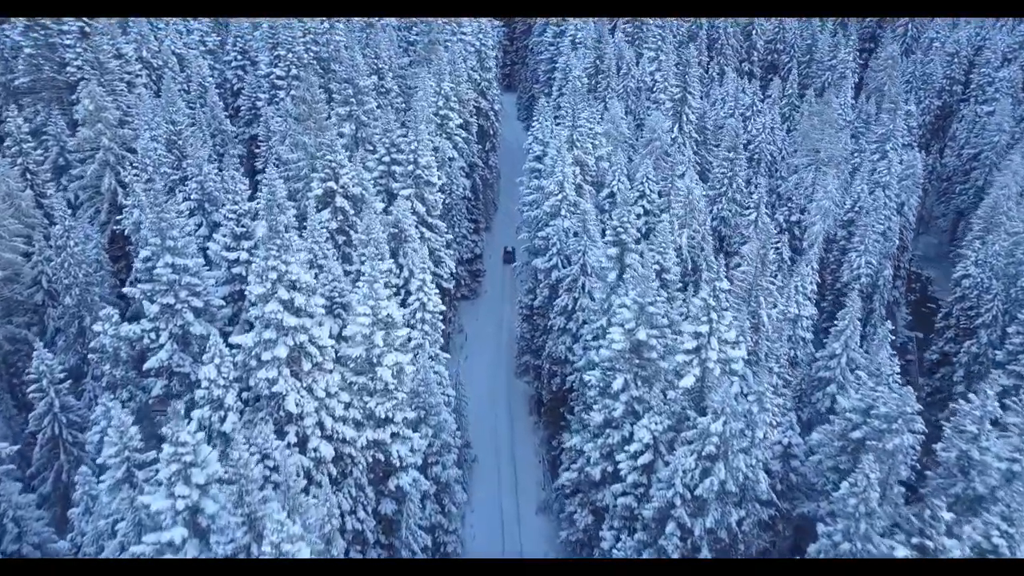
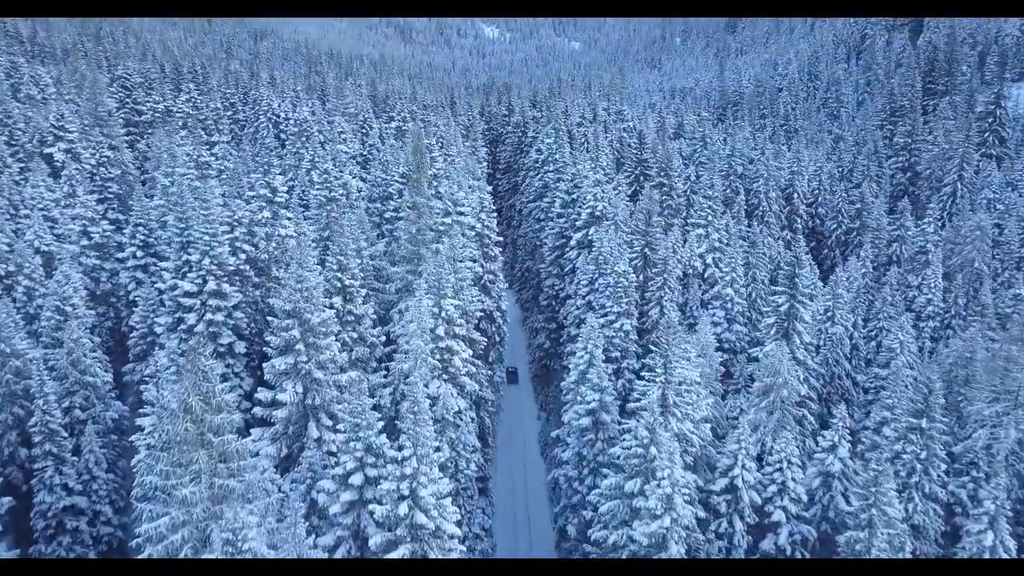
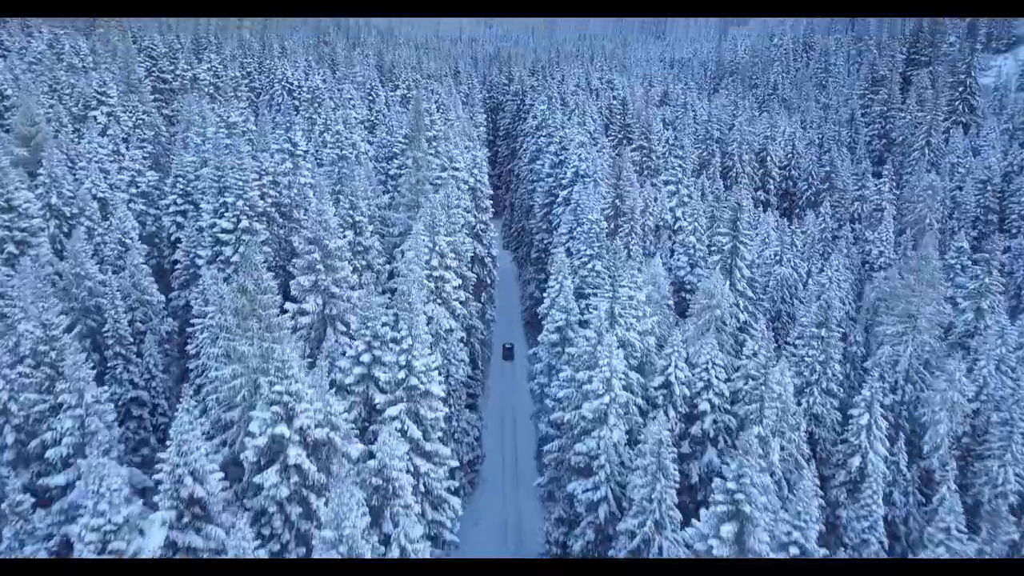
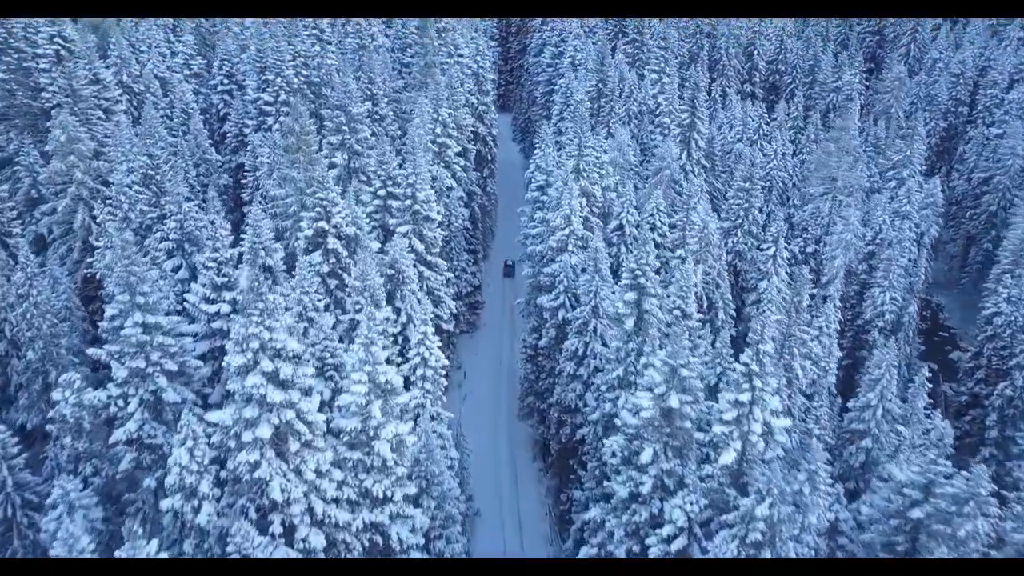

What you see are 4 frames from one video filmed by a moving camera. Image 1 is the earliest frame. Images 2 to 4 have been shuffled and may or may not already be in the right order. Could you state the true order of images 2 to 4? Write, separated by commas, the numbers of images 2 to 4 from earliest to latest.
4, 3, 2
